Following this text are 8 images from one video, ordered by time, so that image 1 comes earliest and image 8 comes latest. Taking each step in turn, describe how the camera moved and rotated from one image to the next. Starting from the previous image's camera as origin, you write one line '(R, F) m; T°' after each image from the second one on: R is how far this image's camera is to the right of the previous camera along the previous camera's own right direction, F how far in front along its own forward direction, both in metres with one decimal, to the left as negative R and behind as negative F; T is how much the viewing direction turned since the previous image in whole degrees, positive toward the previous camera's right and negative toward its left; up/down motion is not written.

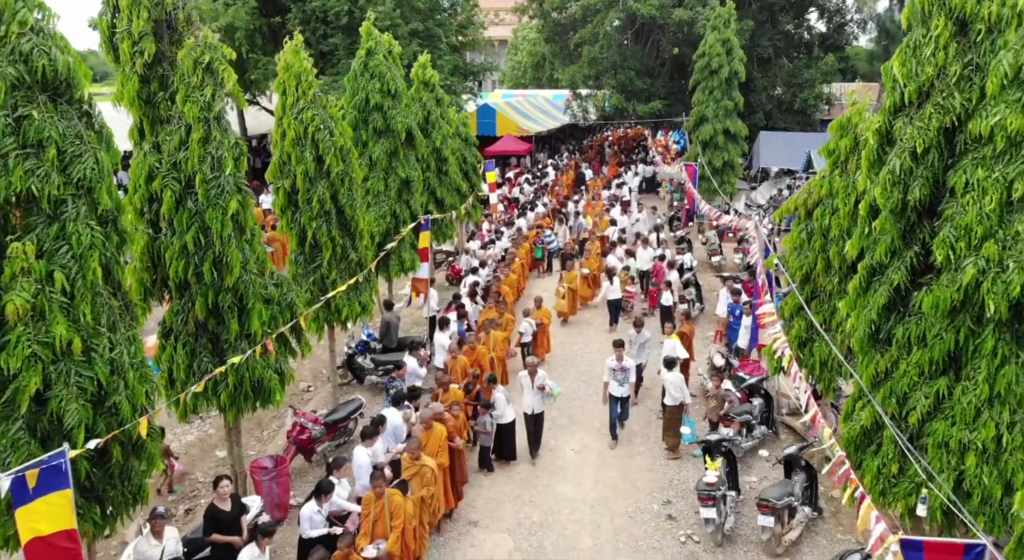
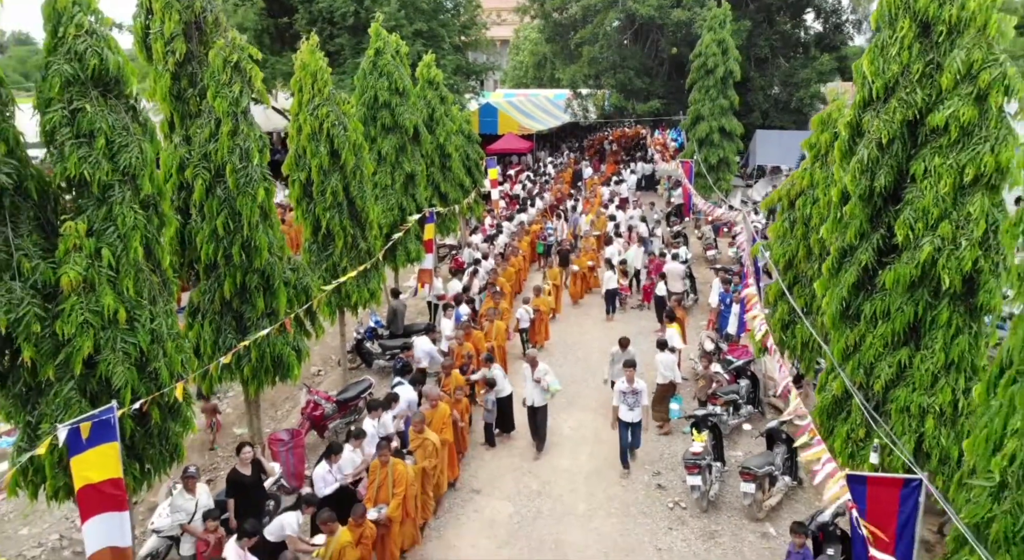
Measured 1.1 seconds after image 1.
(0.0, -0.7) m; 0°
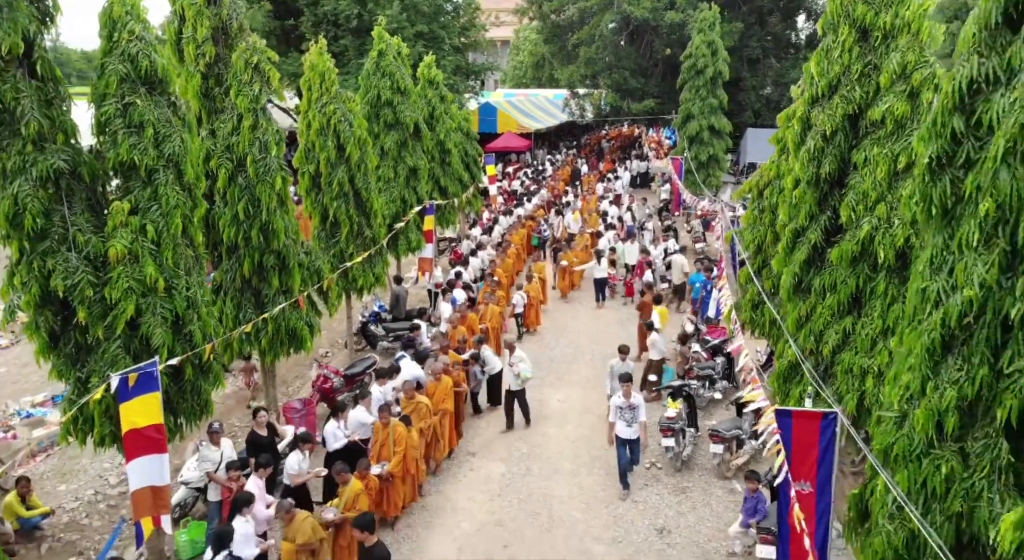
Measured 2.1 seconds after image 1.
(+0.1, -1.0) m; 0°
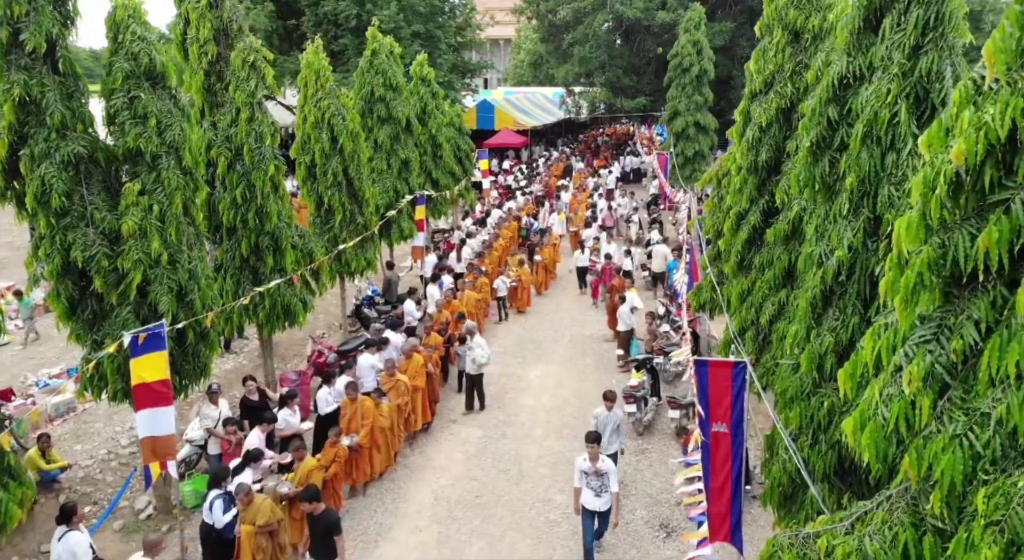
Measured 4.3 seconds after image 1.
(+0.4, -1.0) m; 0°
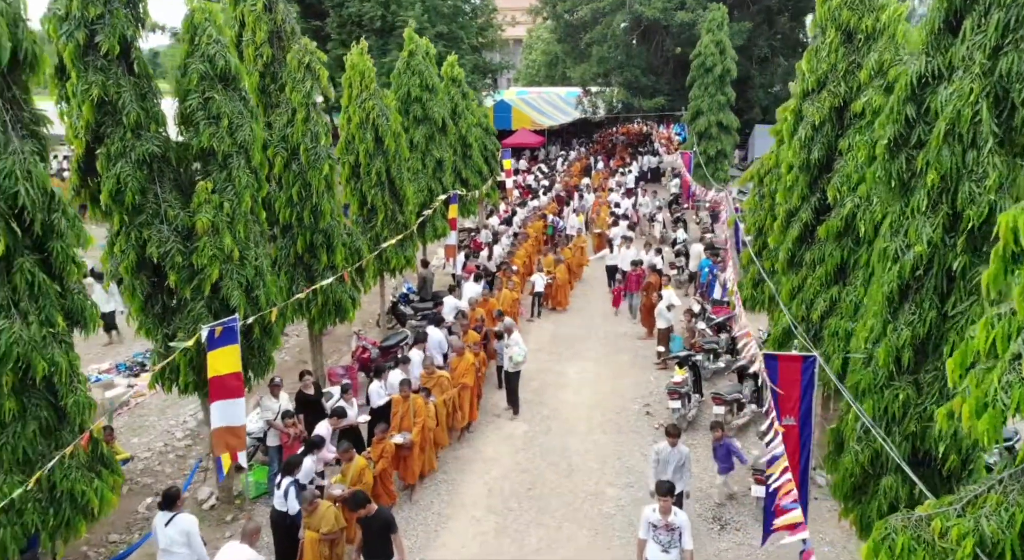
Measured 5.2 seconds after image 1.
(-0.6, -0.2) m; 0°
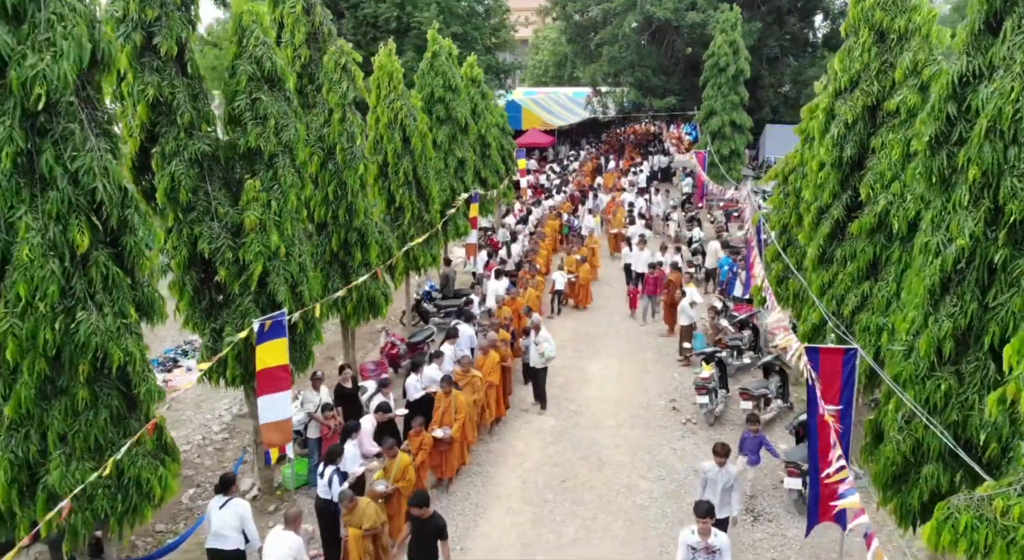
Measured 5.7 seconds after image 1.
(-0.4, -0.2) m; 0°
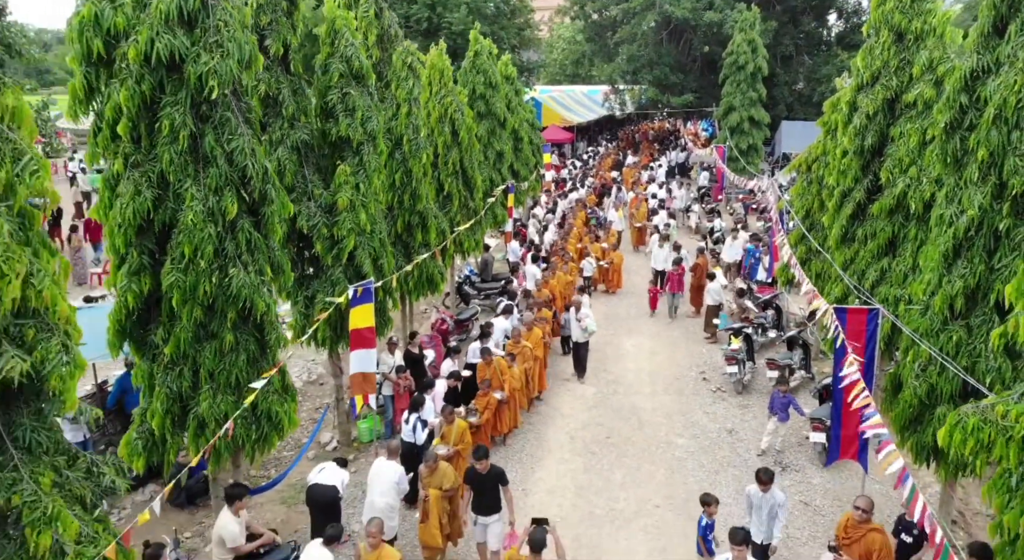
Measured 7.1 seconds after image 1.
(-0.6, -1.2) m; -1°
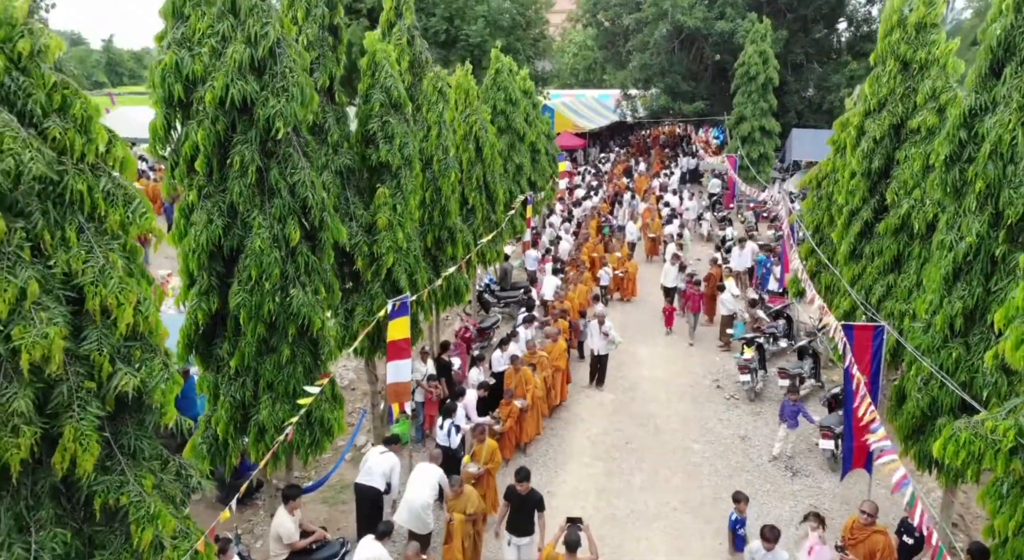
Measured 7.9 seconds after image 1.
(-0.2, -0.7) m; -1°
